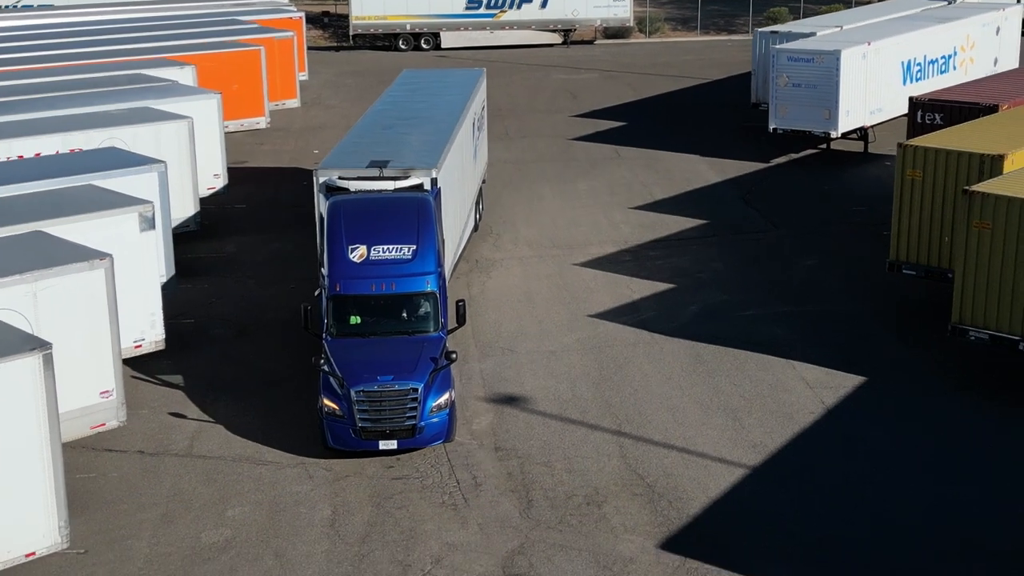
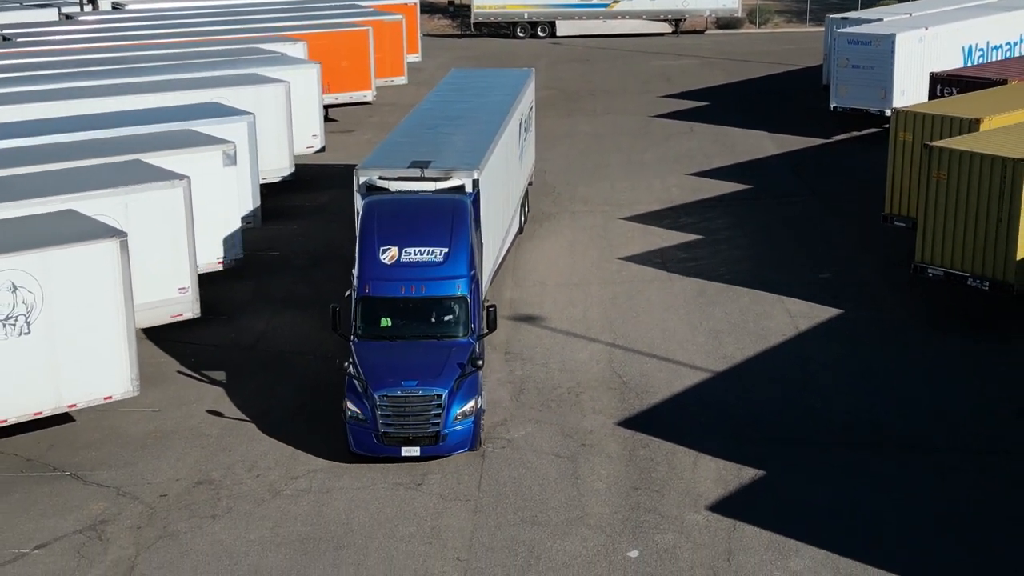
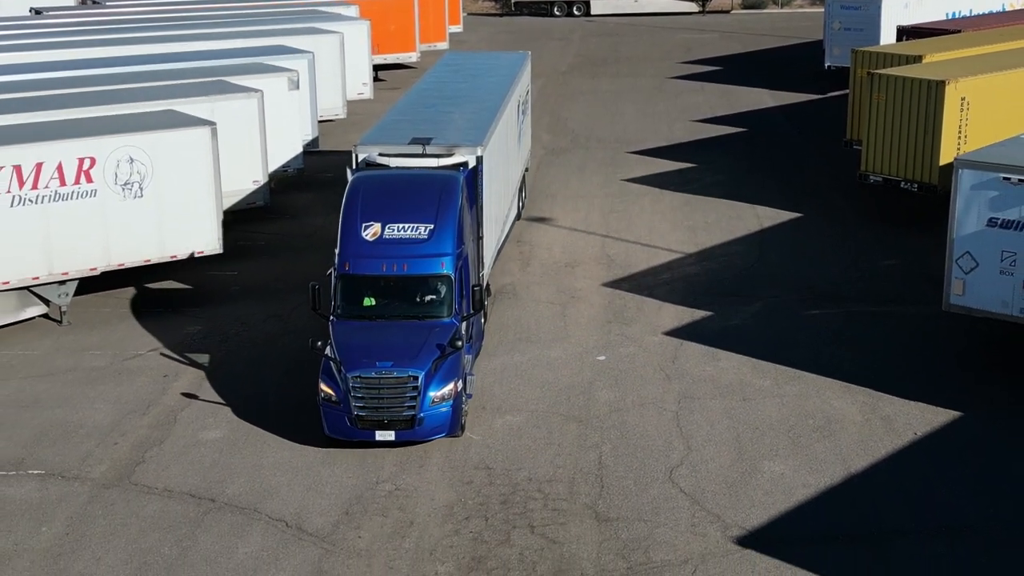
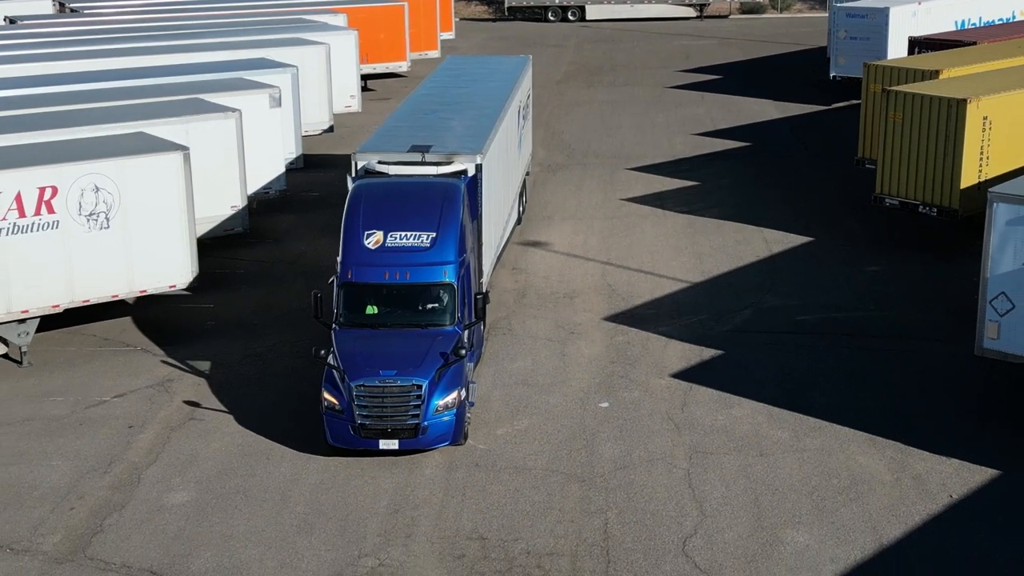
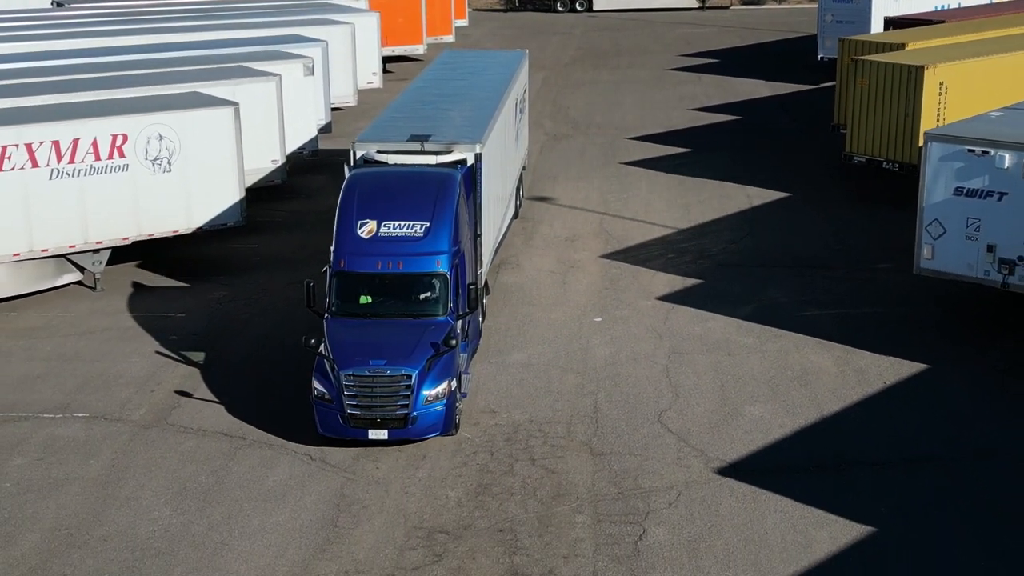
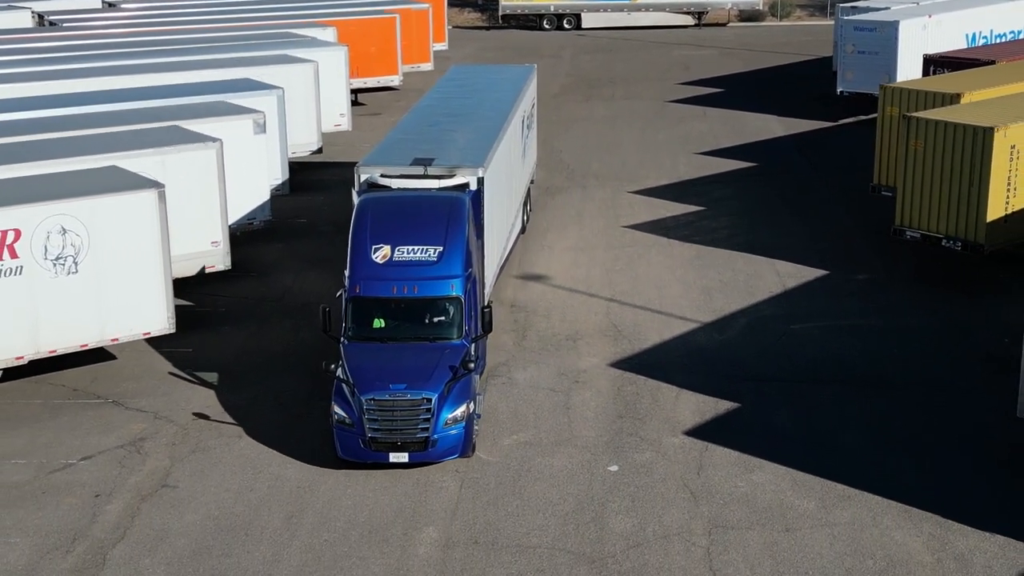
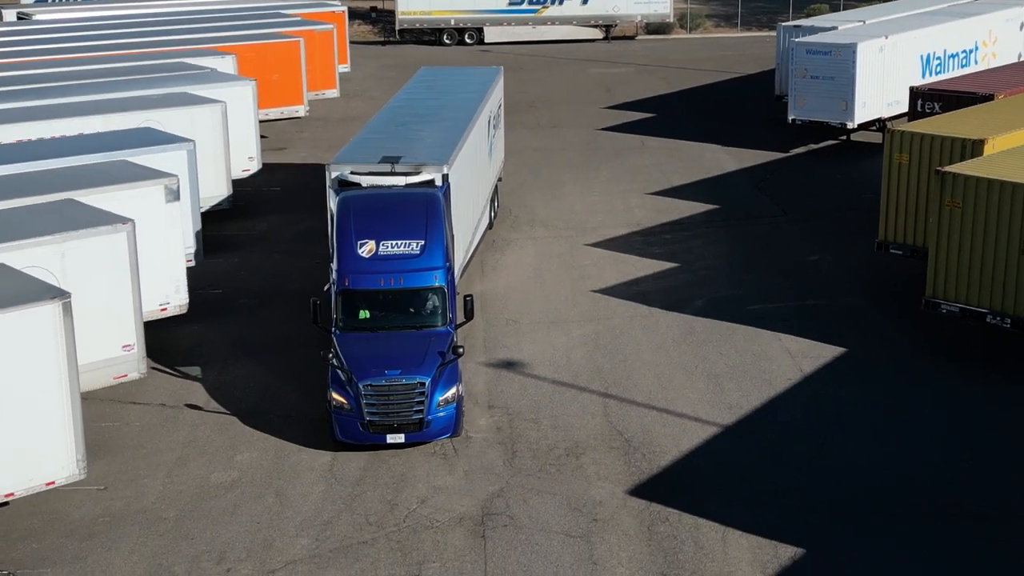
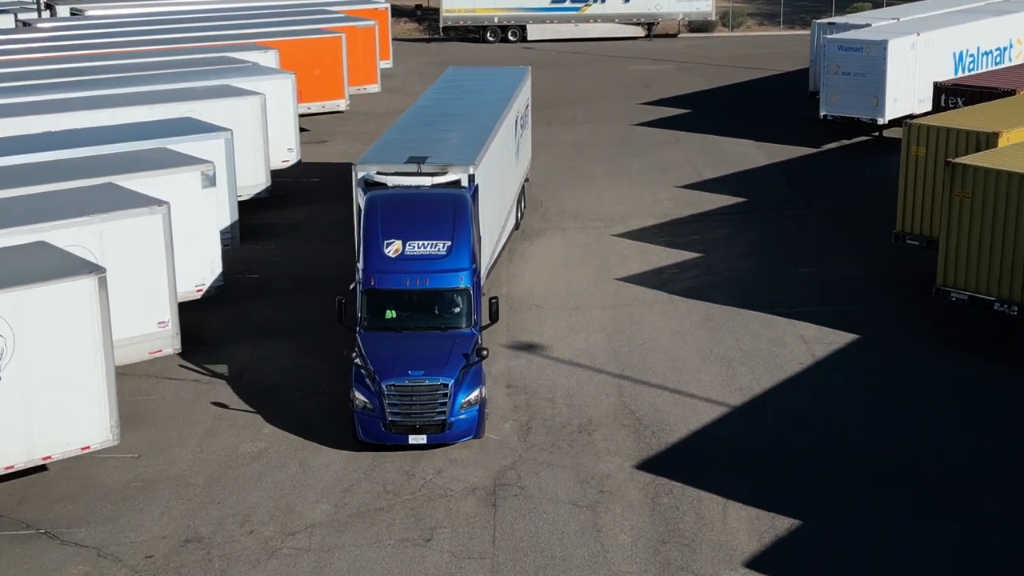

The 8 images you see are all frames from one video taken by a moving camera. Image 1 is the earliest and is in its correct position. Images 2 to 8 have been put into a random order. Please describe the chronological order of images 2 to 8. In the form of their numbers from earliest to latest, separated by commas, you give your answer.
7, 8, 2, 6, 4, 3, 5
